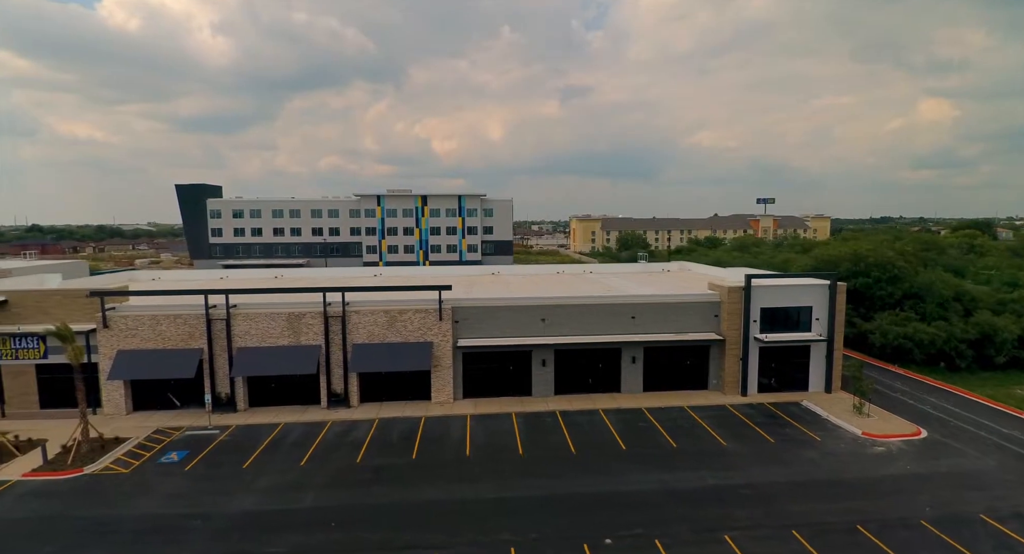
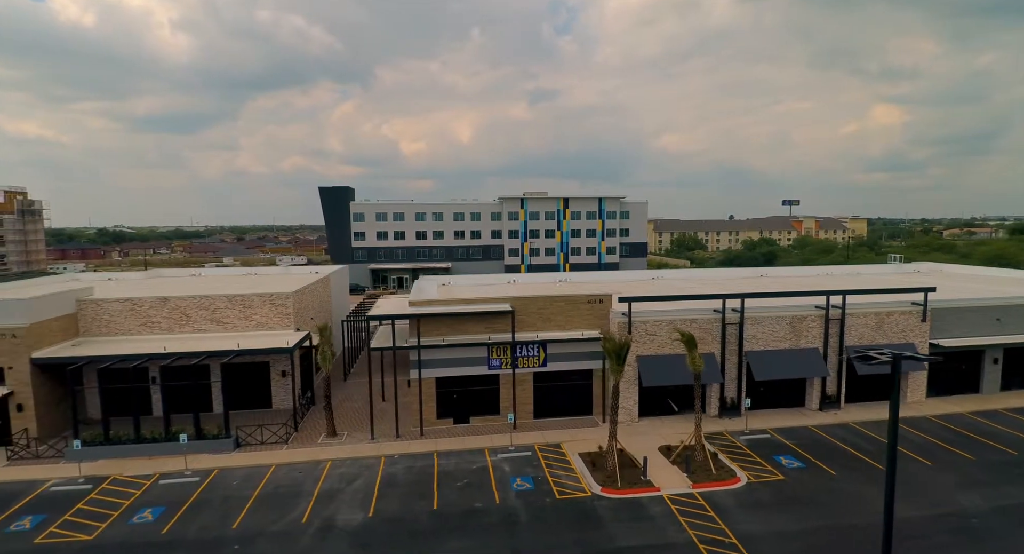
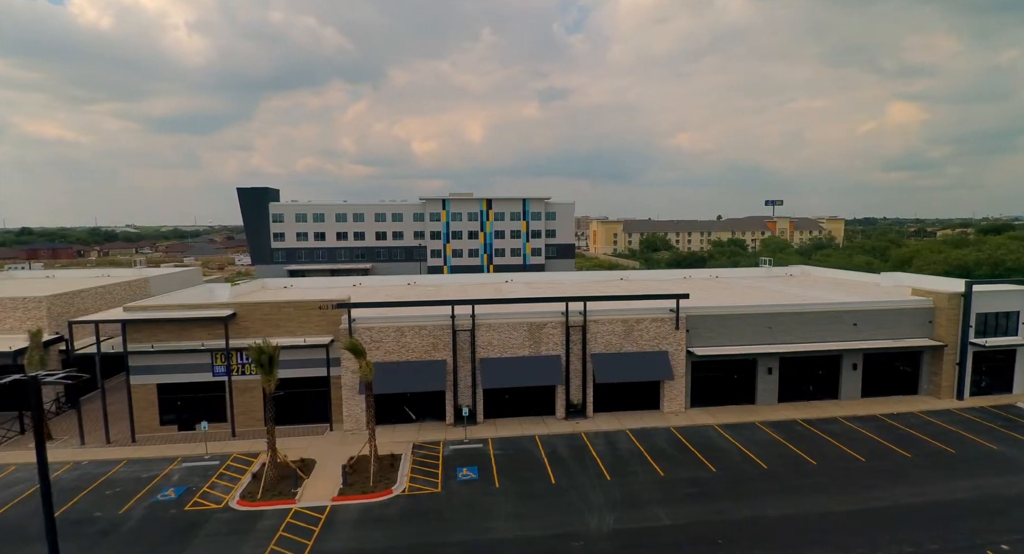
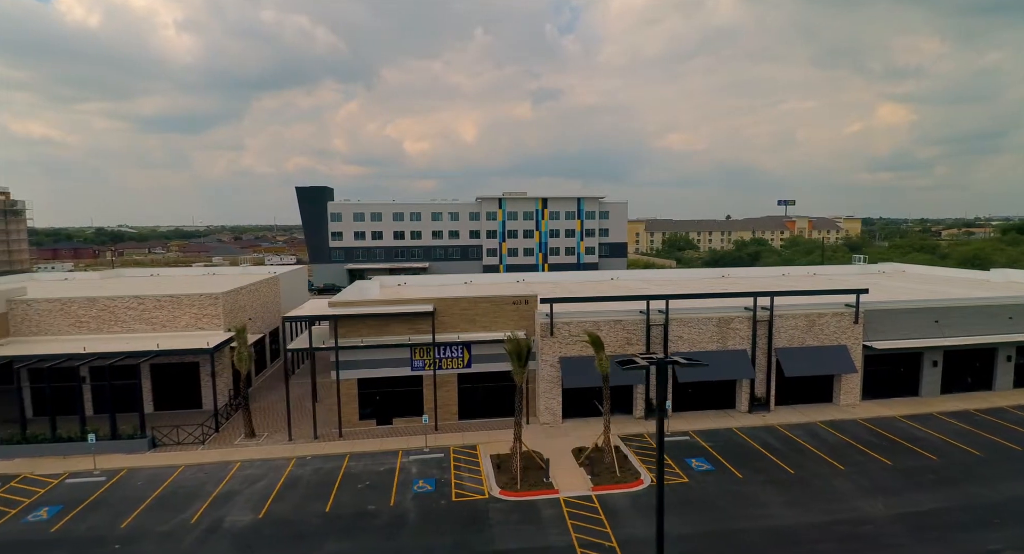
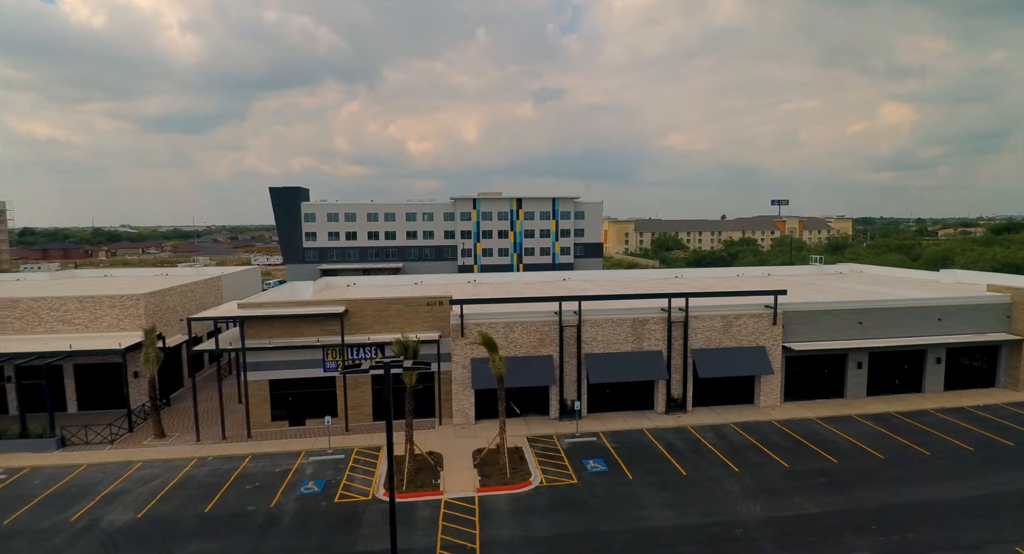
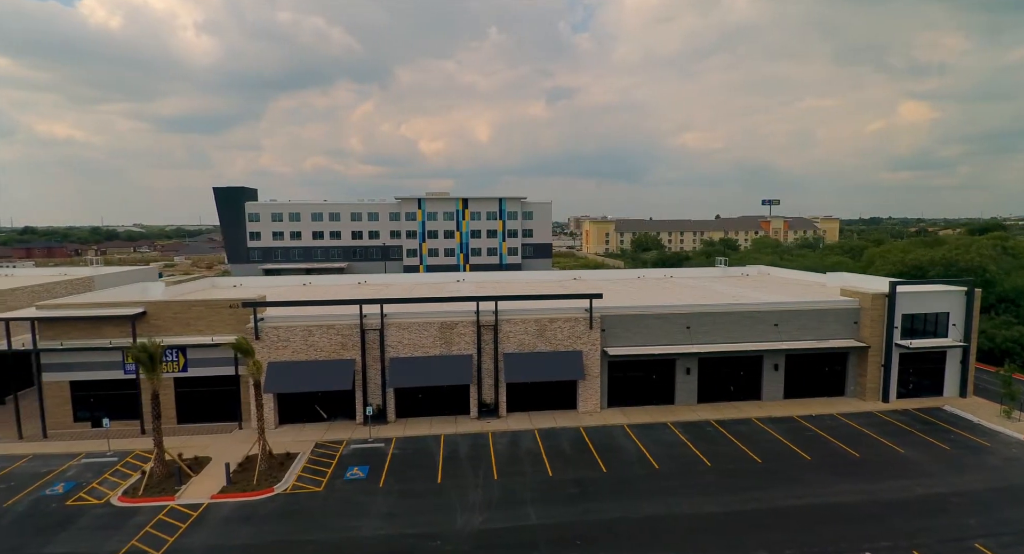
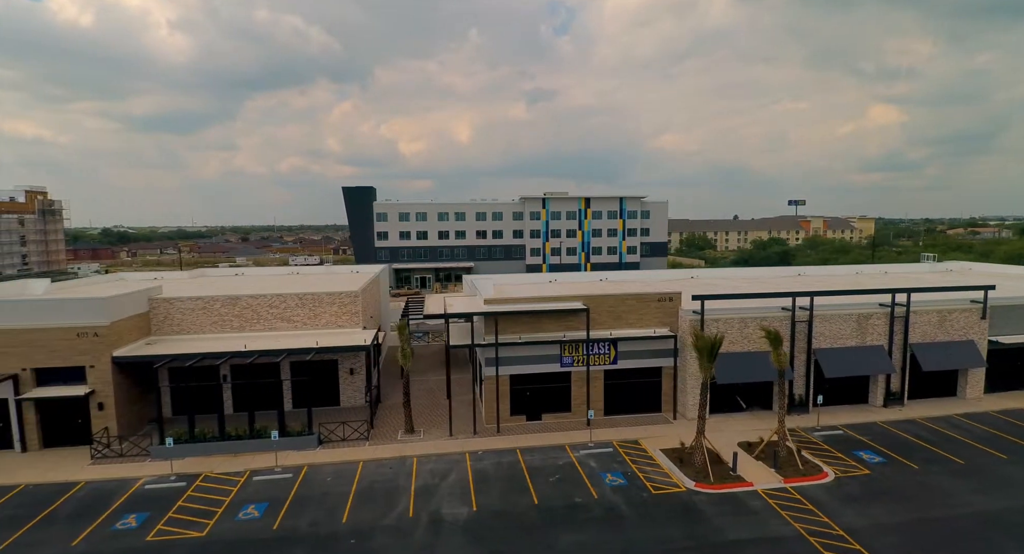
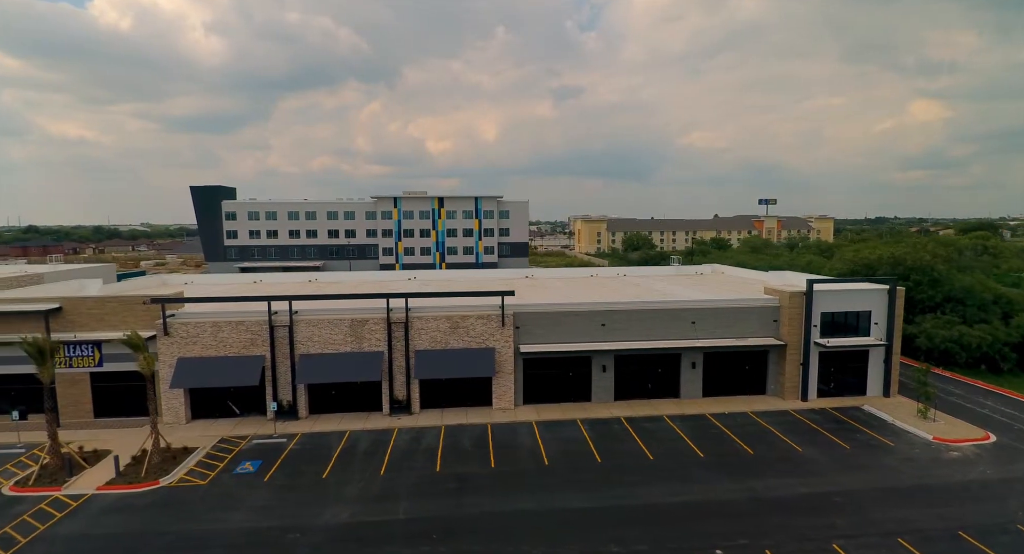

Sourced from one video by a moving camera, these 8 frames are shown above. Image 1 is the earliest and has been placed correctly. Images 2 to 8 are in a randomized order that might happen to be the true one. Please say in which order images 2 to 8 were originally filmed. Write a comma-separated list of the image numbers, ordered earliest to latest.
8, 6, 3, 5, 4, 2, 7
